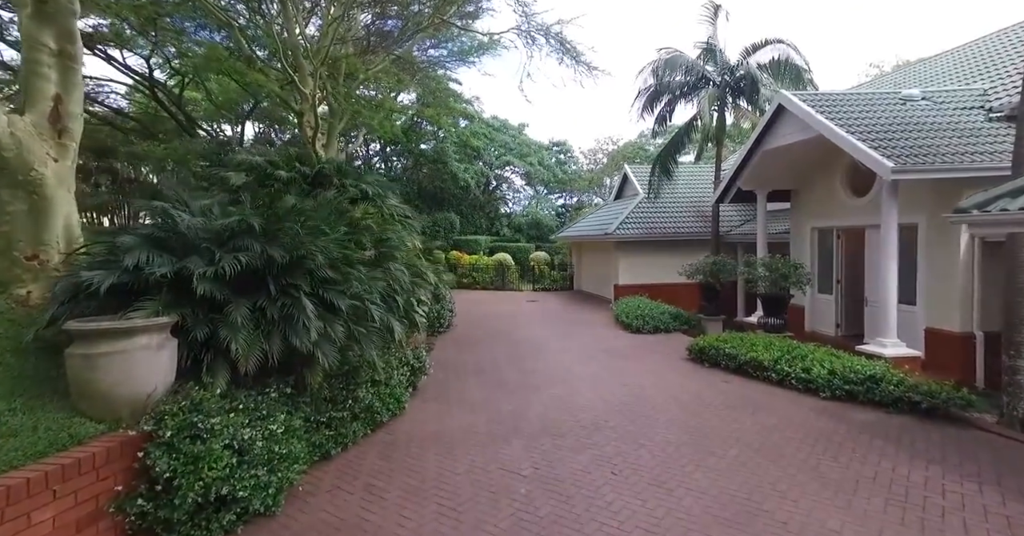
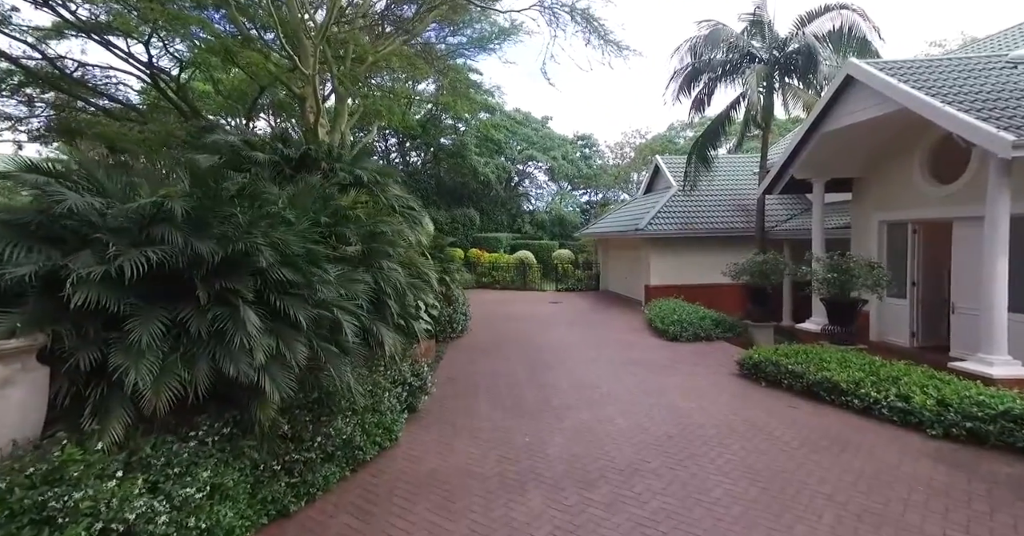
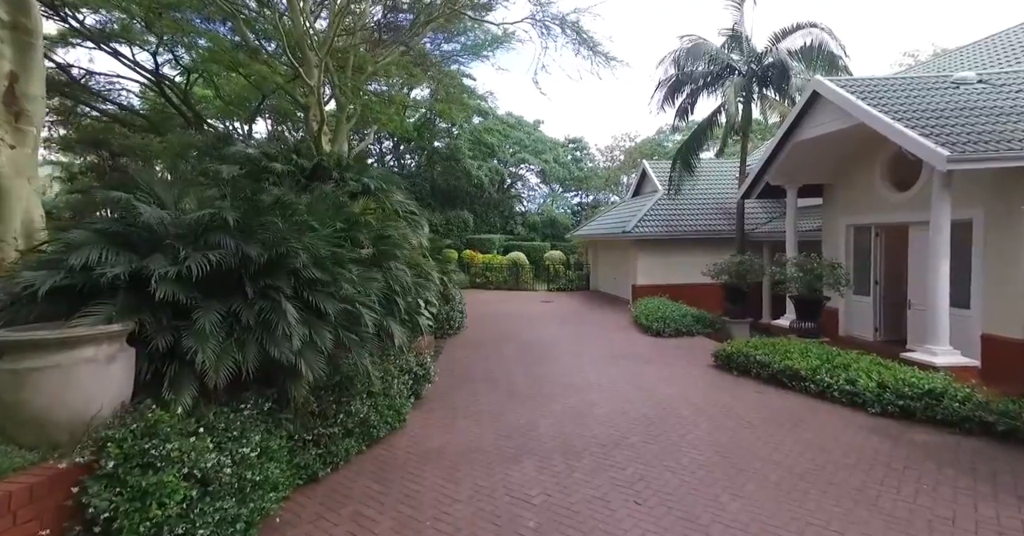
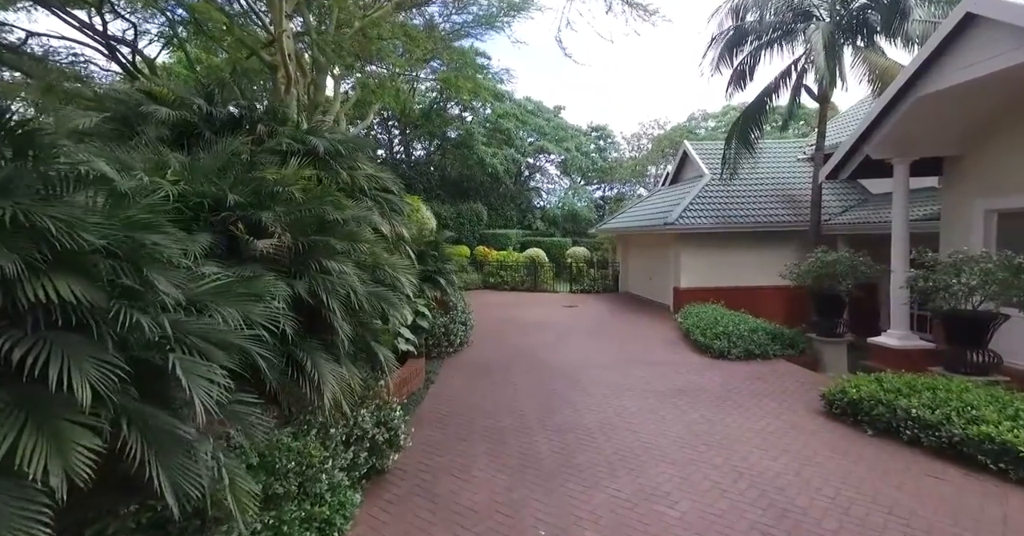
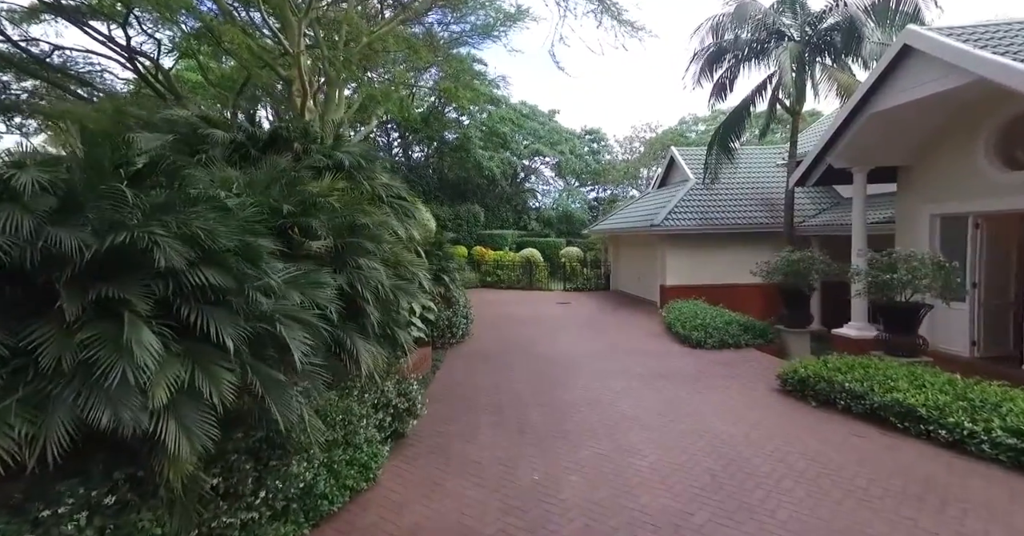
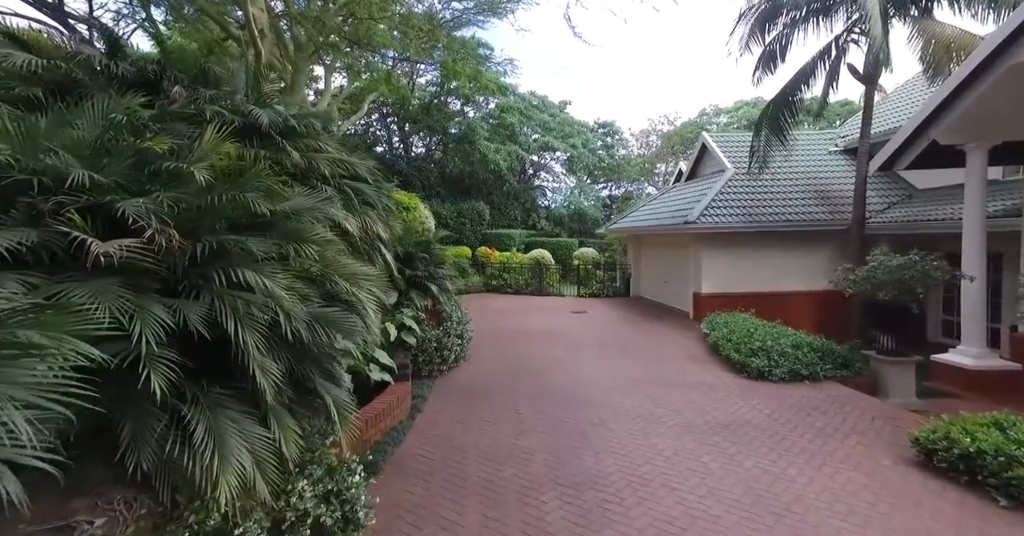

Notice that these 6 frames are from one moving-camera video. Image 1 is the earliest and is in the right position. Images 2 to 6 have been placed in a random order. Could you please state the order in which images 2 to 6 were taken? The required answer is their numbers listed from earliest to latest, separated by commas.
3, 2, 5, 4, 6
